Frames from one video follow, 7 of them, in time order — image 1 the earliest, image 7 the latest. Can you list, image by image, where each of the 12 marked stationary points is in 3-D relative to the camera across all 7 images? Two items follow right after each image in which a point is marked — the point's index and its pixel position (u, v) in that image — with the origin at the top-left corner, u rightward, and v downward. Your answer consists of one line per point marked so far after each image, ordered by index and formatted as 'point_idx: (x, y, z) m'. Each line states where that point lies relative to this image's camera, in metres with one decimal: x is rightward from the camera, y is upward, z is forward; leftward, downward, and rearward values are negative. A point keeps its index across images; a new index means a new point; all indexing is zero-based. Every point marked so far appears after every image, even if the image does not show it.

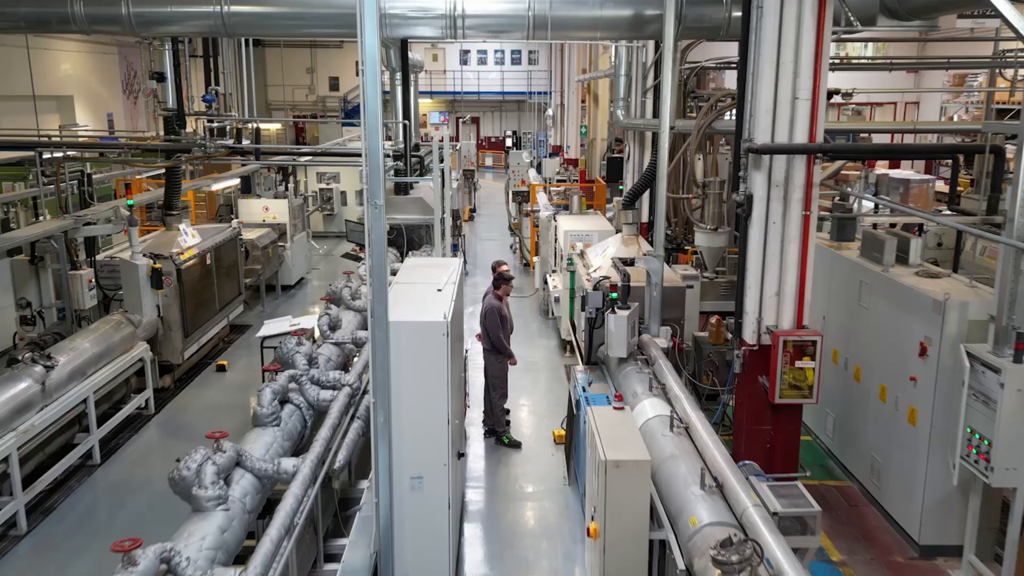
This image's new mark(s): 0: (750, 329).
0: (+1.2, -0.2, +4.5) m
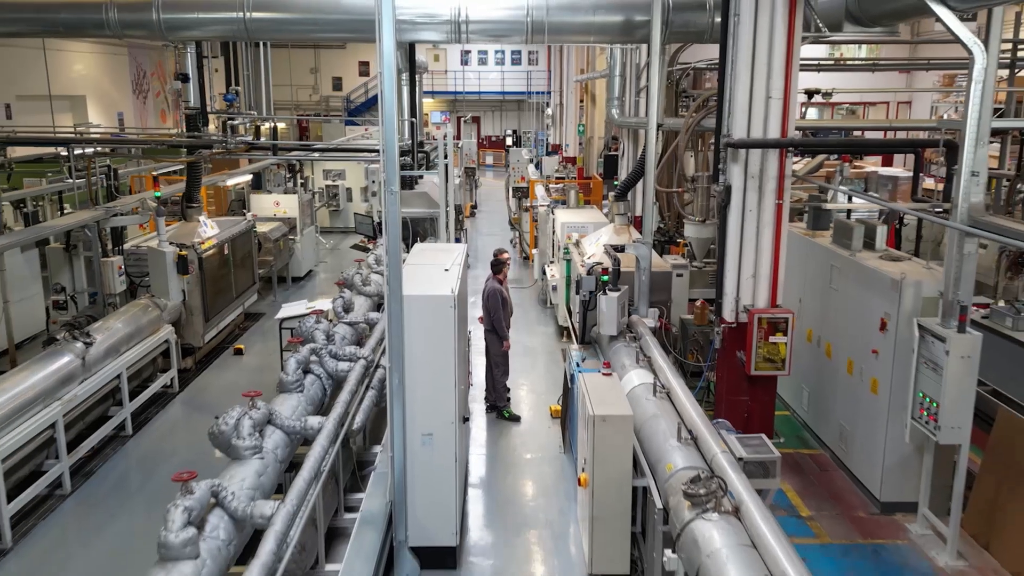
0: (+1.2, -0.1, +4.9) m
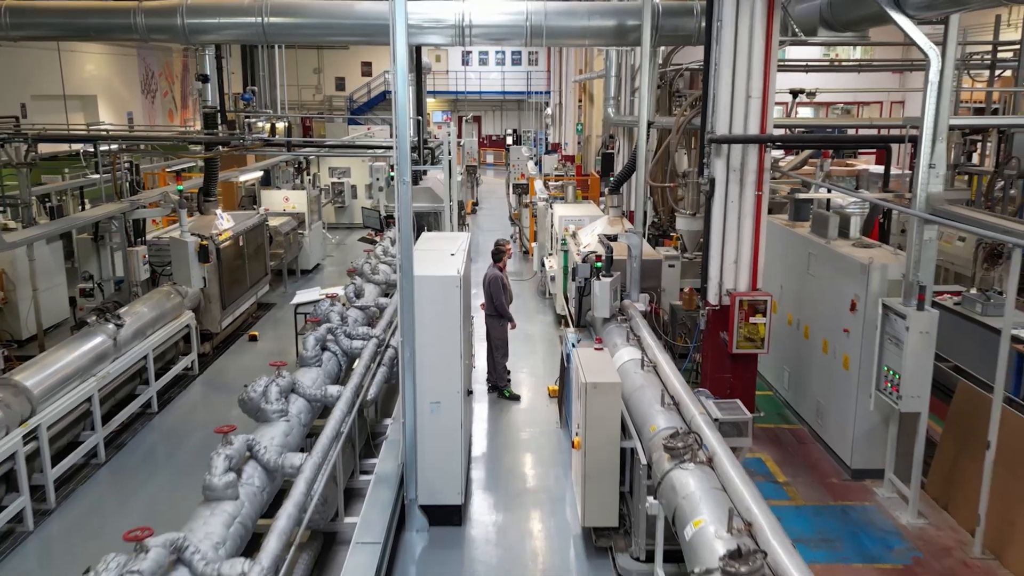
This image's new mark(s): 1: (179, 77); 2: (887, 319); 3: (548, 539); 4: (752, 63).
0: (+1.2, 0.0, +5.3) m
1: (-7.2, +4.6, +19.2) m
2: (+1.9, -0.2, +4.5) m
3: (+0.2, -1.2, +4.4) m
4: (+1.3, +1.3, +5.0) m
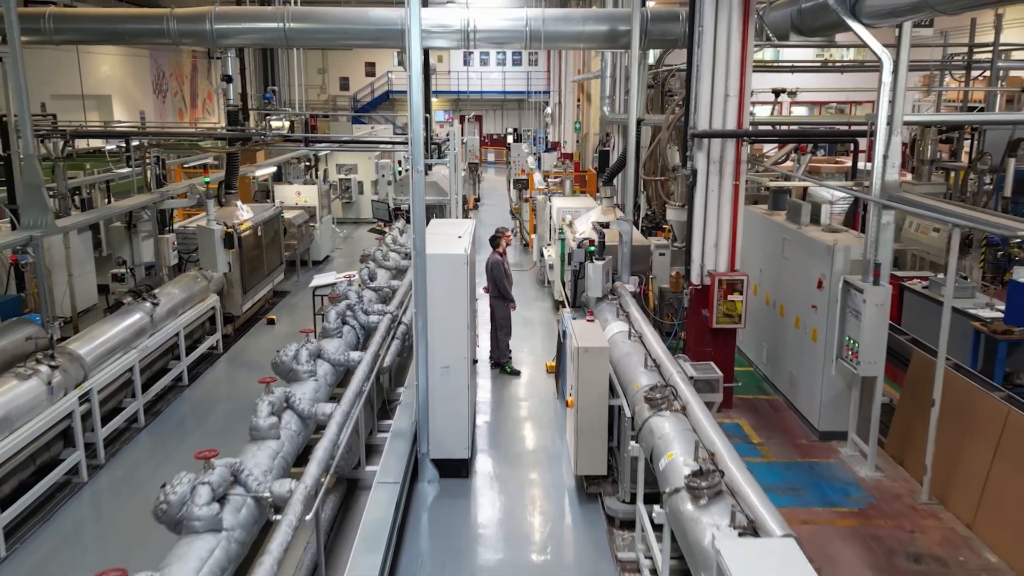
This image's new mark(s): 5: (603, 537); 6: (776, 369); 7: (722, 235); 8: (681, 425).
0: (+1.2, +0.1, +5.8) m
1: (-7.2, +4.7, +19.7) m
2: (+1.9, 0.0, +5.0) m
3: (+0.2, -1.1, +4.9) m
4: (+1.4, +1.4, +5.5) m
5: (+0.5, -1.2, +4.4) m
6: (+1.8, -0.6, +6.2) m
7: (+1.4, +0.3, +5.7) m
8: (+0.7, -0.6, +3.7) m
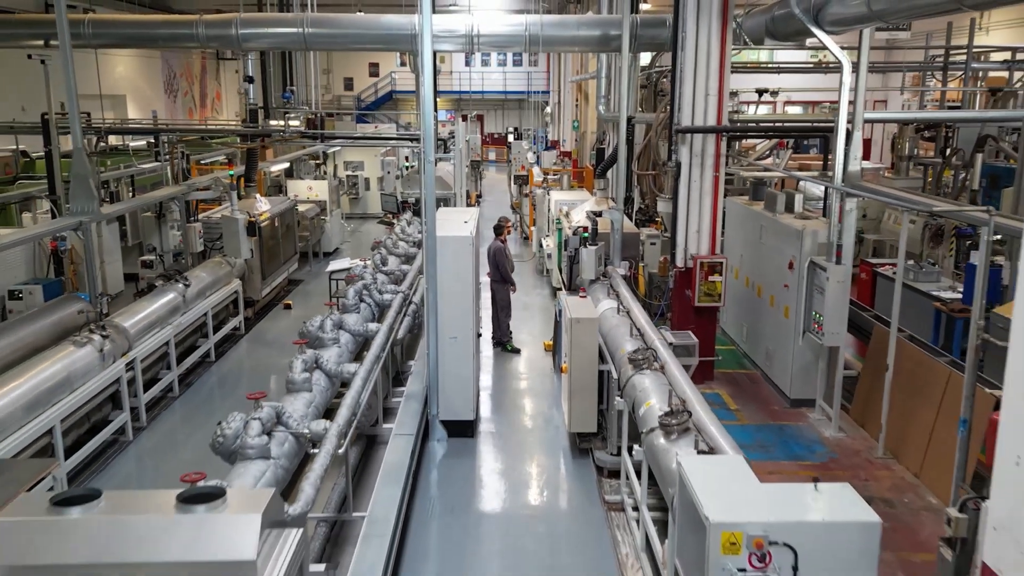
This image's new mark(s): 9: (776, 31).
0: (+1.2, +0.2, +6.4) m
1: (-7.2, +4.8, +20.3) m
2: (+1.9, +0.1, +5.6) m
3: (+0.2, -1.0, +5.5) m
4: (+1.4, +1.5, +6.1) m
5: (+0.5, -1.1, +5.0) m
6: (+1.9, -0.4, +6.8) m
7: (+1.4, +0.5, +6.3) m
8: (+0.7, -0.4, +4.3) m
9: (+1.8, +1.8, +6.2) m
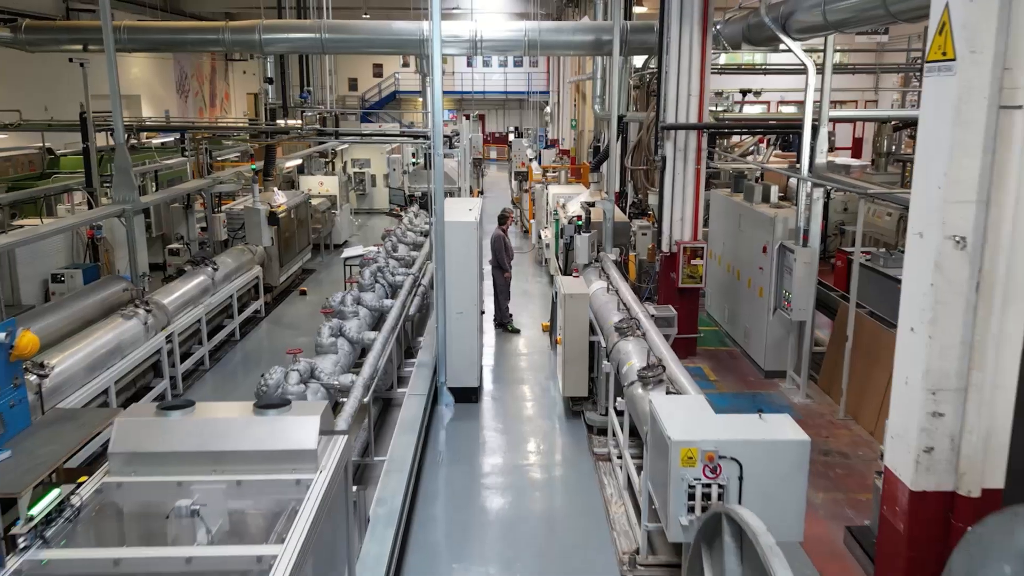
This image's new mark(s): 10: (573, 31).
0: (+1.2, +0.4, +7.0) m
1: (-7.2, +4.9, +20.9) m
2: (+1.9, +0.2, +6.2) m
3: (+0.2, -0.9, +6.1) m
4: (+1.4, +1.7, +6.7) m
5: (+0.5, -1.0, +5.6) m
6: (+1.9, -0.3, +7.4) m
7: (+1.4, +0.6, +6.9) m
8: (+0.7, -0.3, +4.9) m
9: (+1.8, +1.9, +6.8) m
10: (+0.5, +2.3, +7.8) m
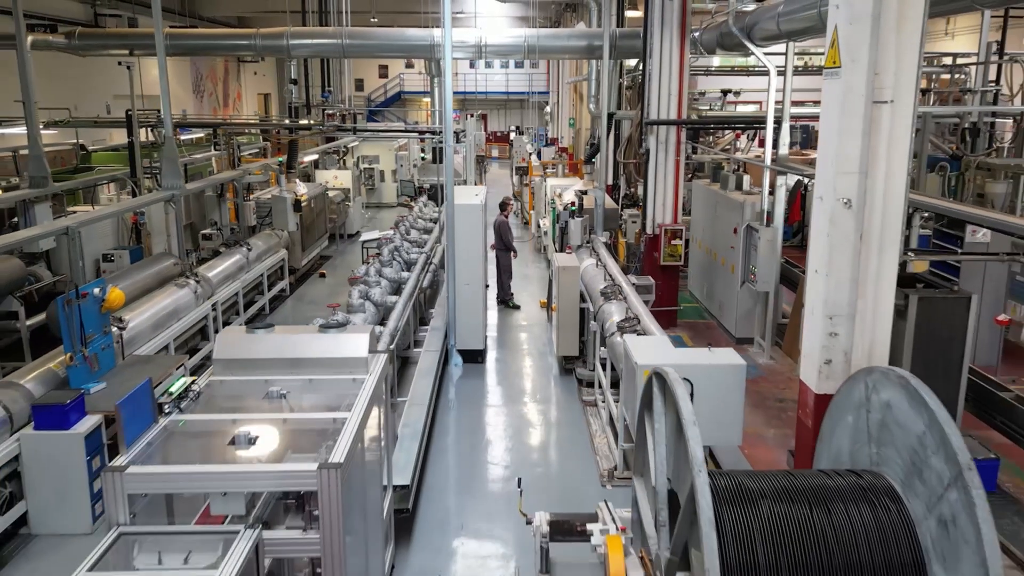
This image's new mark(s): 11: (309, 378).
0: (+1.2, +0.6, +7.9) m
1: (-7.1, +5.1, +21.8) m
2: (+1.9, +0.4, +7.1) m
3: (+0.2, -0.7, +7.0) m
4: (+1.4, +1.8, +7.6) m
5: (+0.5, -0.8, +6.5) m
6: (+1.9, -0.1, +8.3) m
7: (+1.4, +0.8, +7.8) m
8: (+0.7, -0.1, +5.8) m
9: (+1.8, +2.1, +7.7) m
10: (+0.5, +2.5, +8.7) m
11: (-0.8, -0.3, +3.4) m
